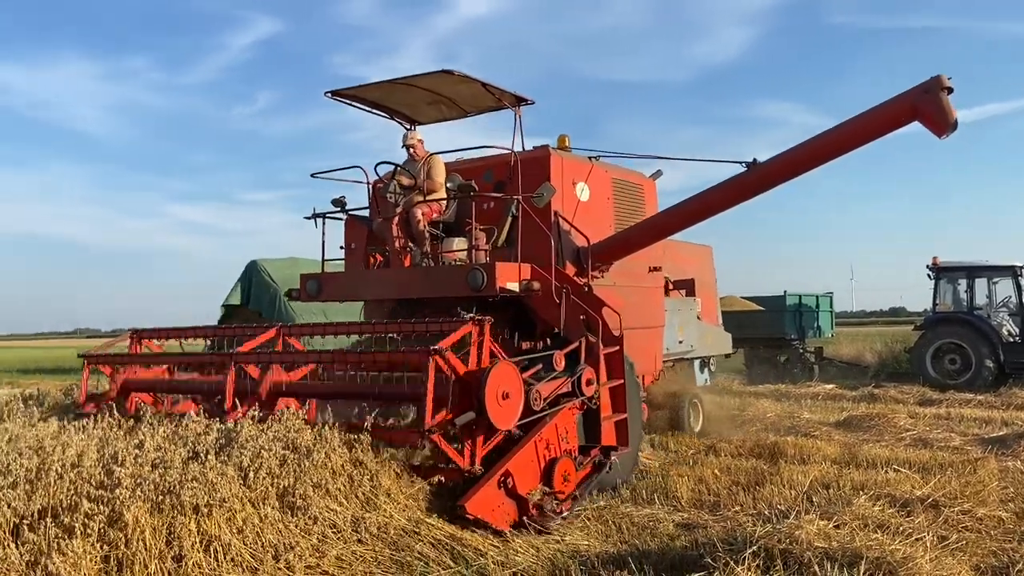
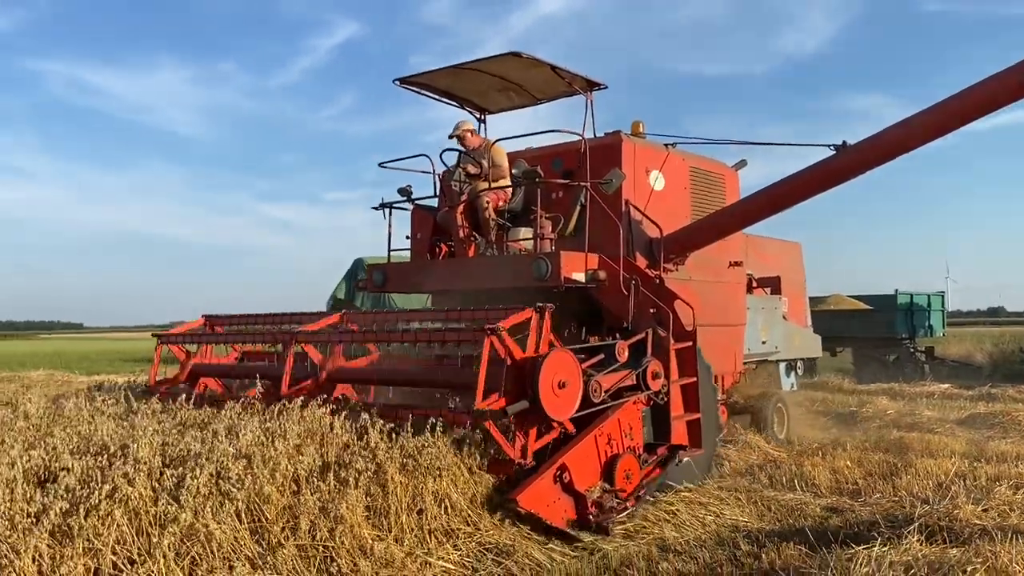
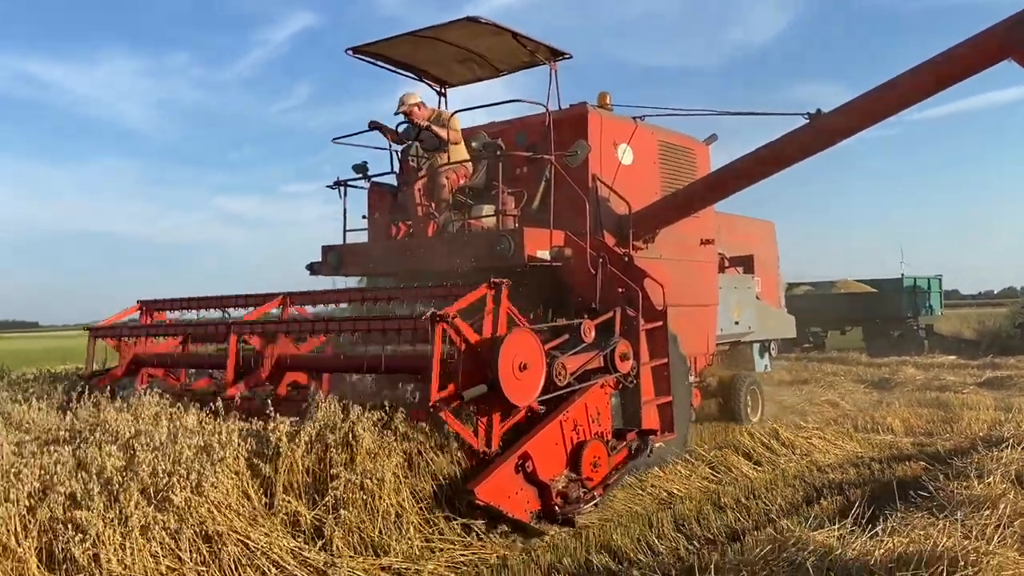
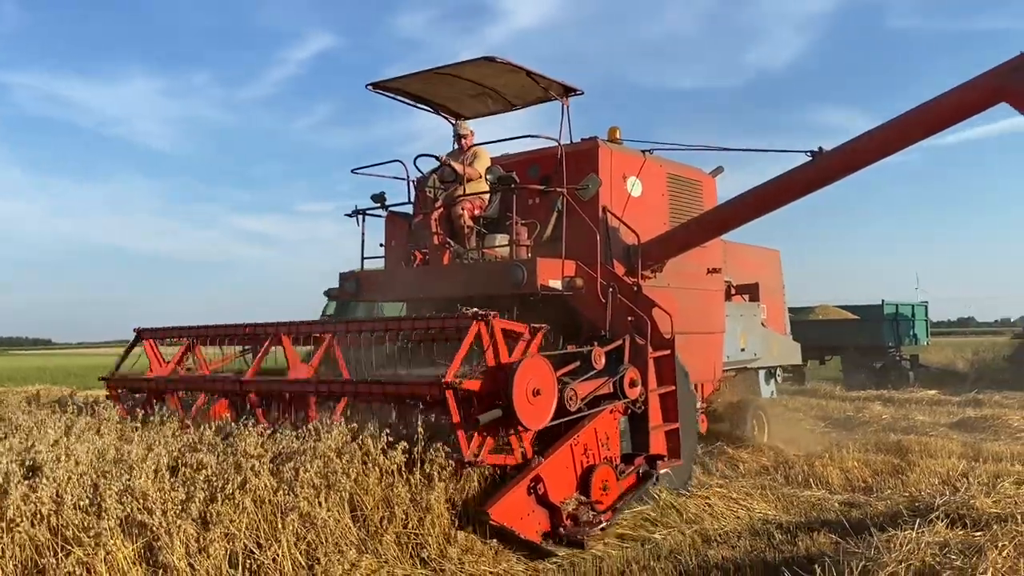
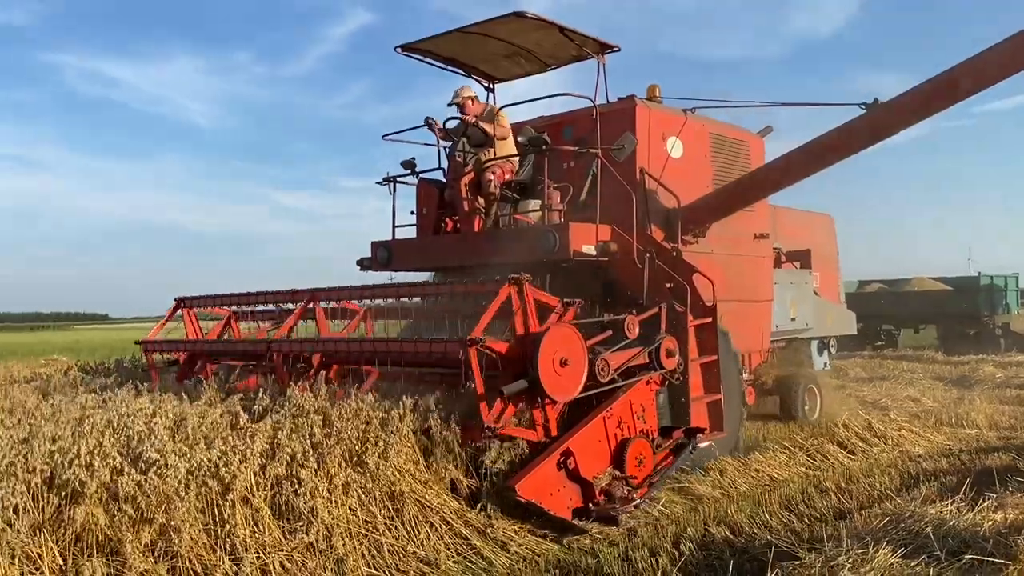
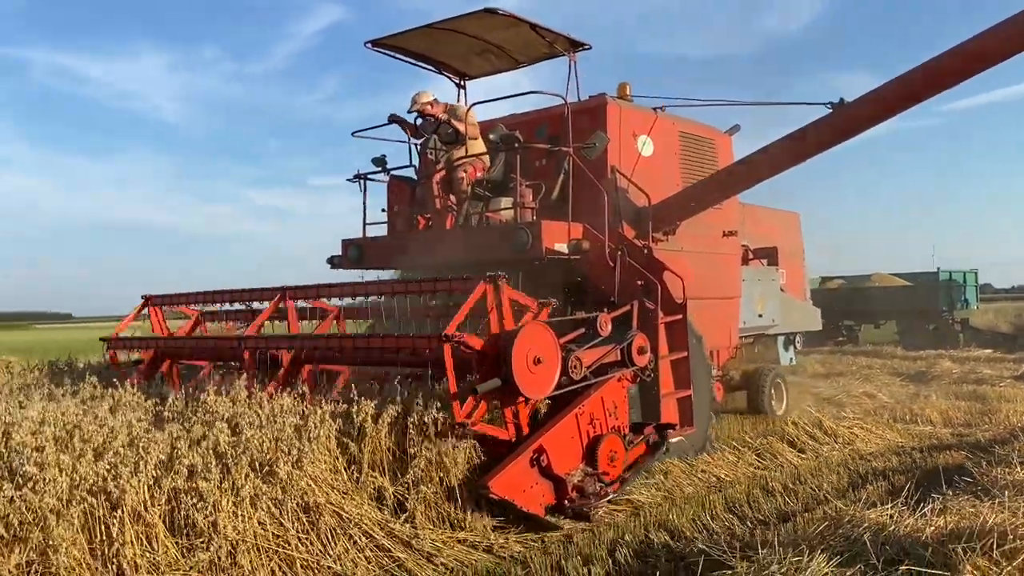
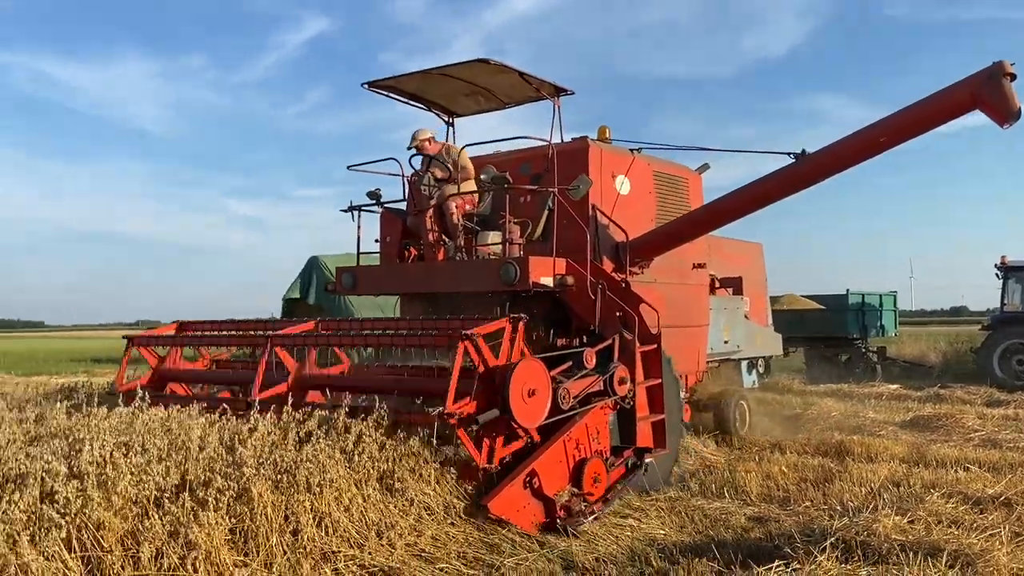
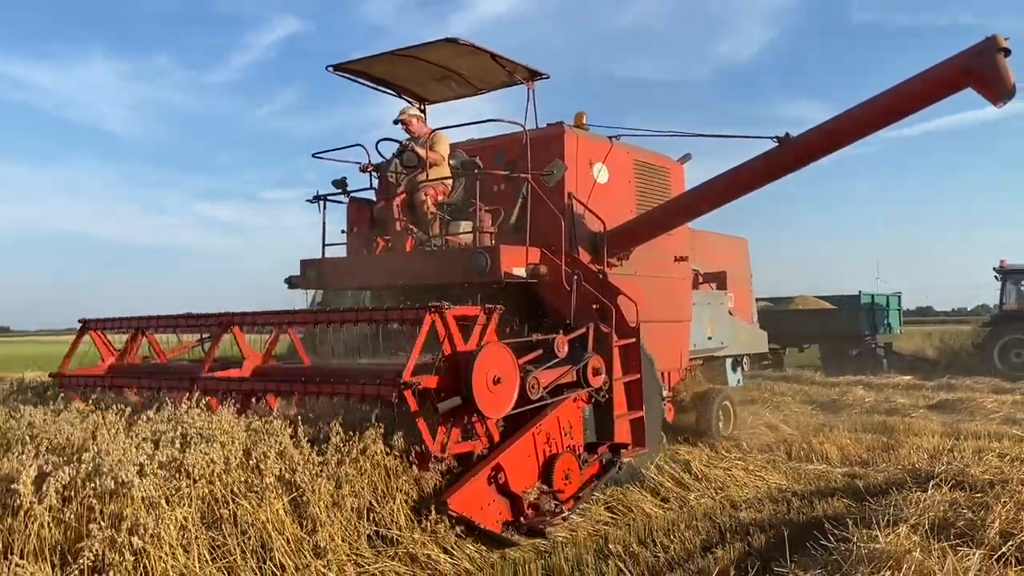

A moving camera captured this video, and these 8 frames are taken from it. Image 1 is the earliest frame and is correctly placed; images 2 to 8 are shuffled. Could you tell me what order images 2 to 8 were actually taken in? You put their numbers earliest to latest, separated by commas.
7, 2, 4, 8, 3, 6, 5
